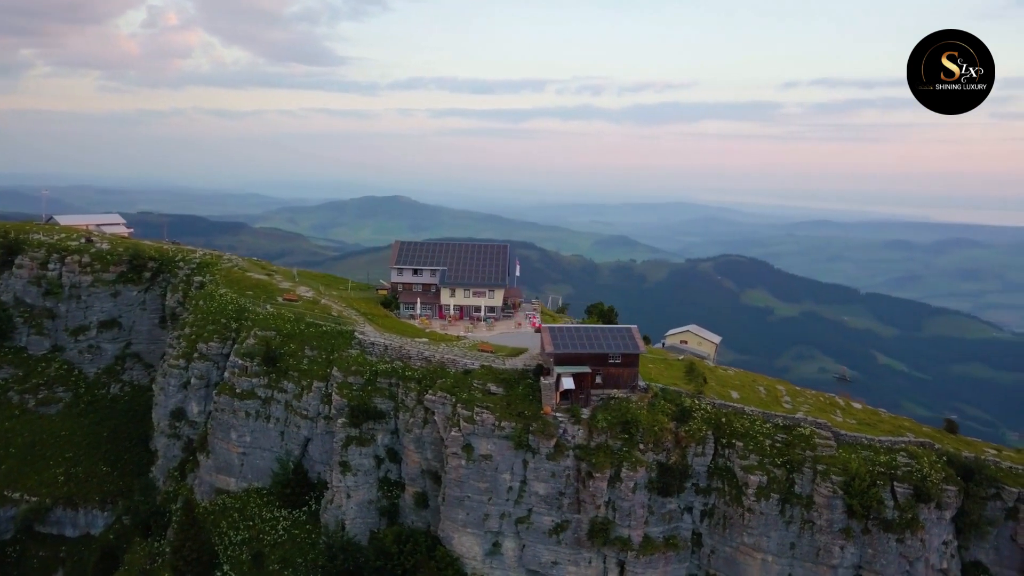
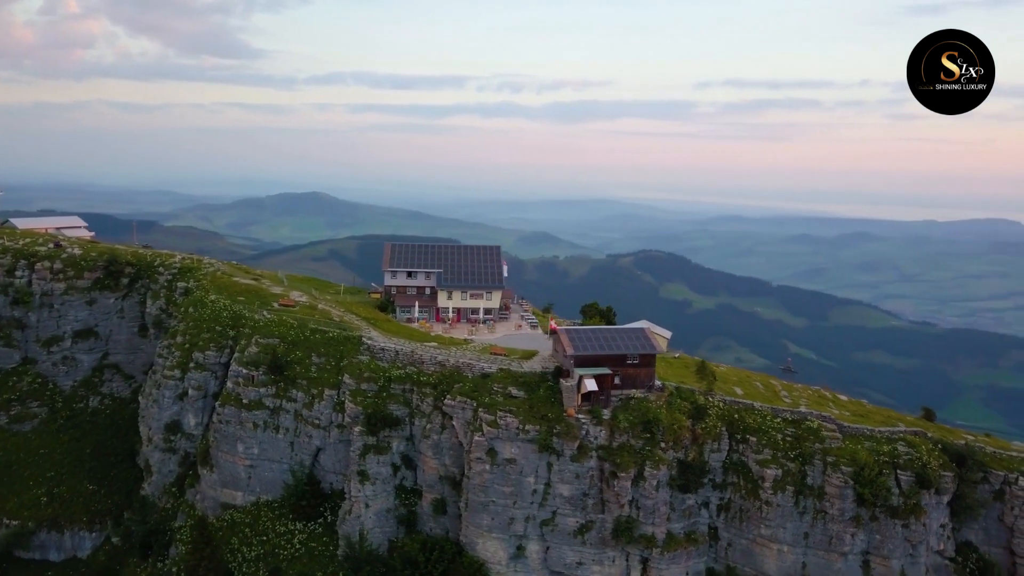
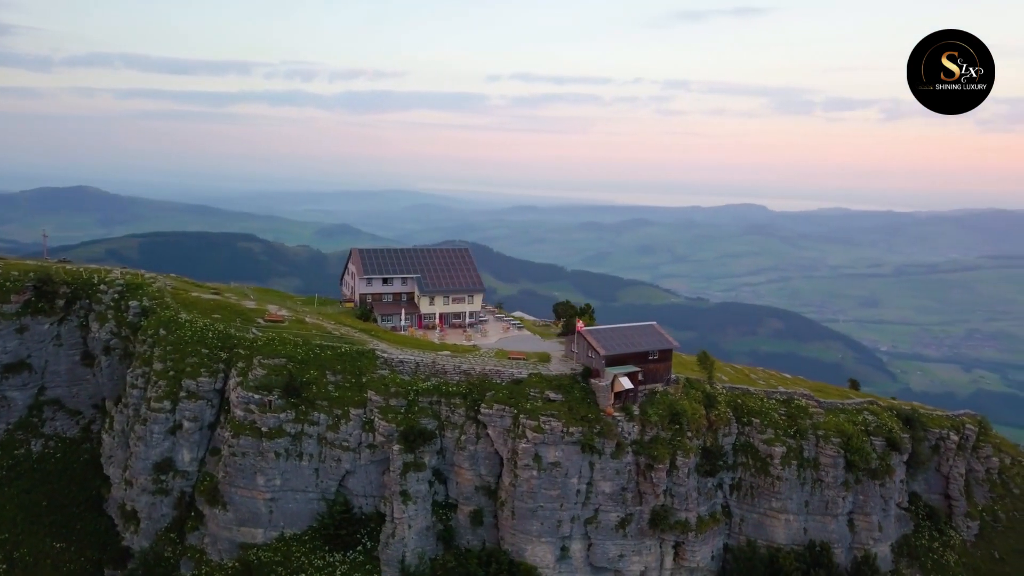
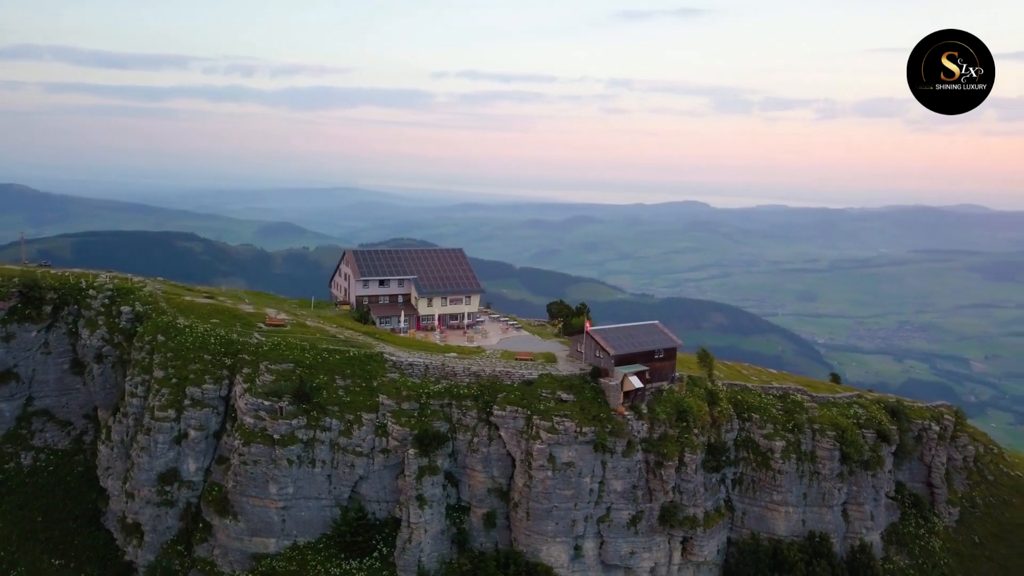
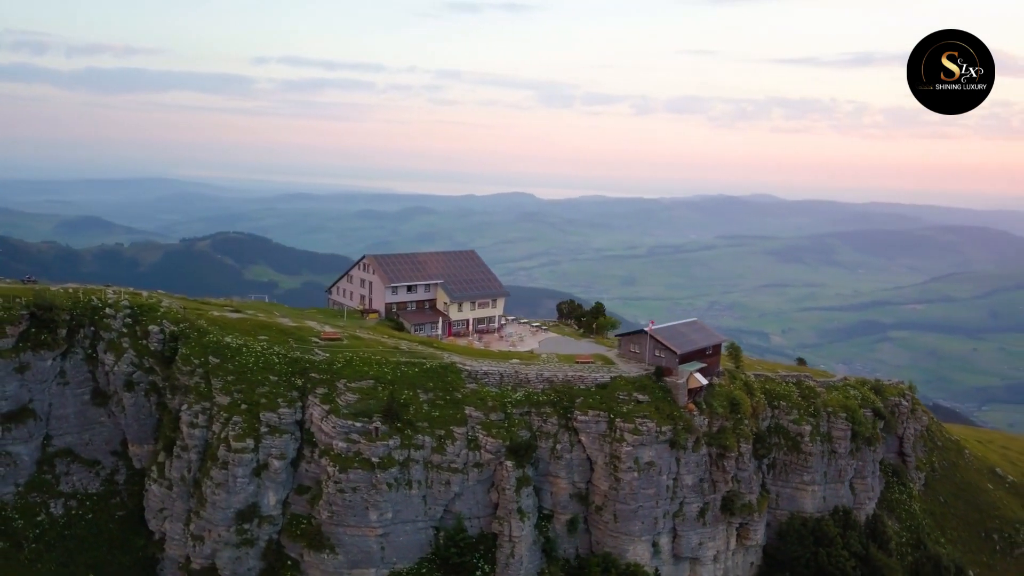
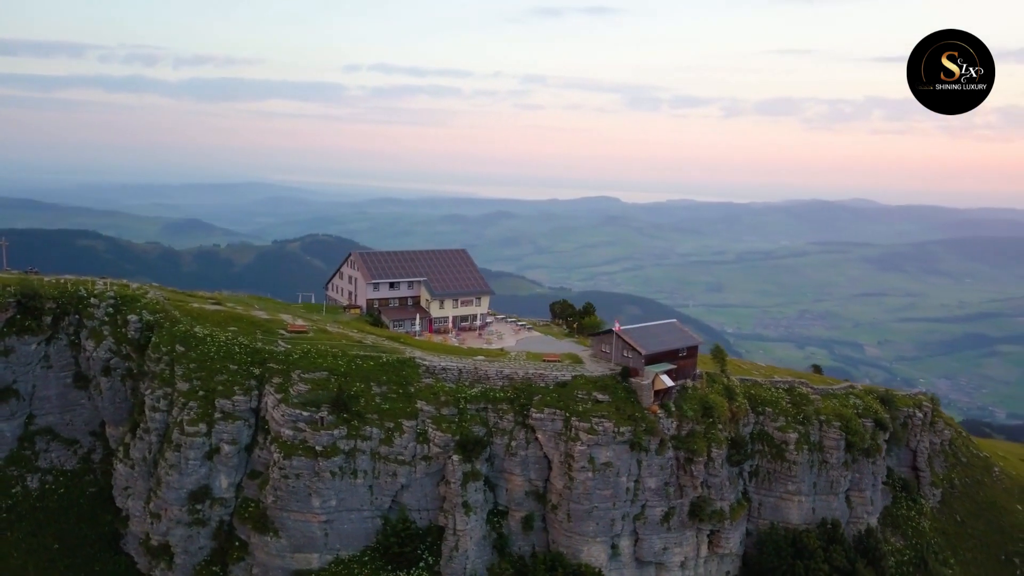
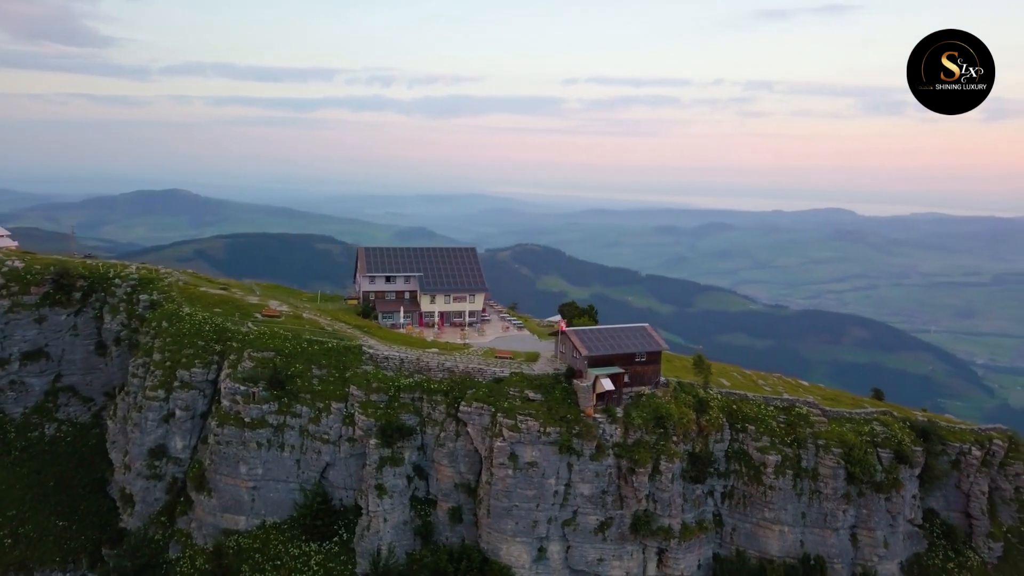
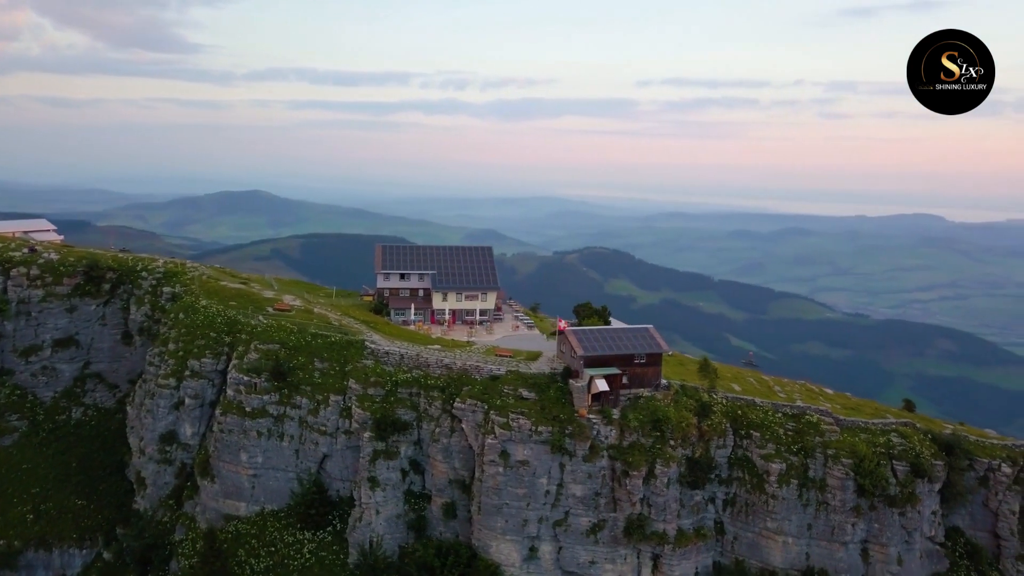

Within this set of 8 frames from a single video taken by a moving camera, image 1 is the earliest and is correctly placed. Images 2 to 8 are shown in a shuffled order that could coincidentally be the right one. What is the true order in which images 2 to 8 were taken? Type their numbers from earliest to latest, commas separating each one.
2, 8, 7, 3, 4, 6, 5
